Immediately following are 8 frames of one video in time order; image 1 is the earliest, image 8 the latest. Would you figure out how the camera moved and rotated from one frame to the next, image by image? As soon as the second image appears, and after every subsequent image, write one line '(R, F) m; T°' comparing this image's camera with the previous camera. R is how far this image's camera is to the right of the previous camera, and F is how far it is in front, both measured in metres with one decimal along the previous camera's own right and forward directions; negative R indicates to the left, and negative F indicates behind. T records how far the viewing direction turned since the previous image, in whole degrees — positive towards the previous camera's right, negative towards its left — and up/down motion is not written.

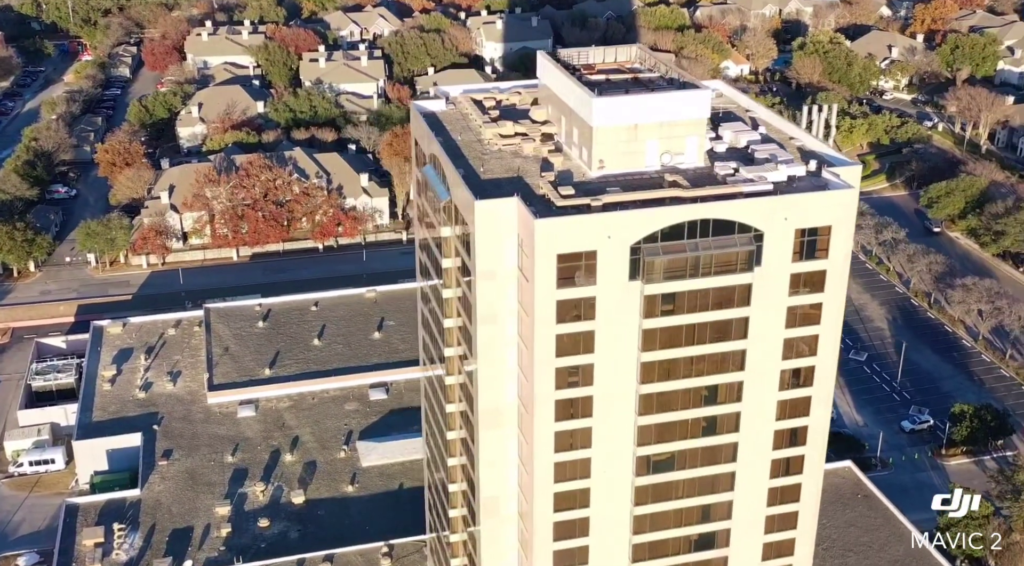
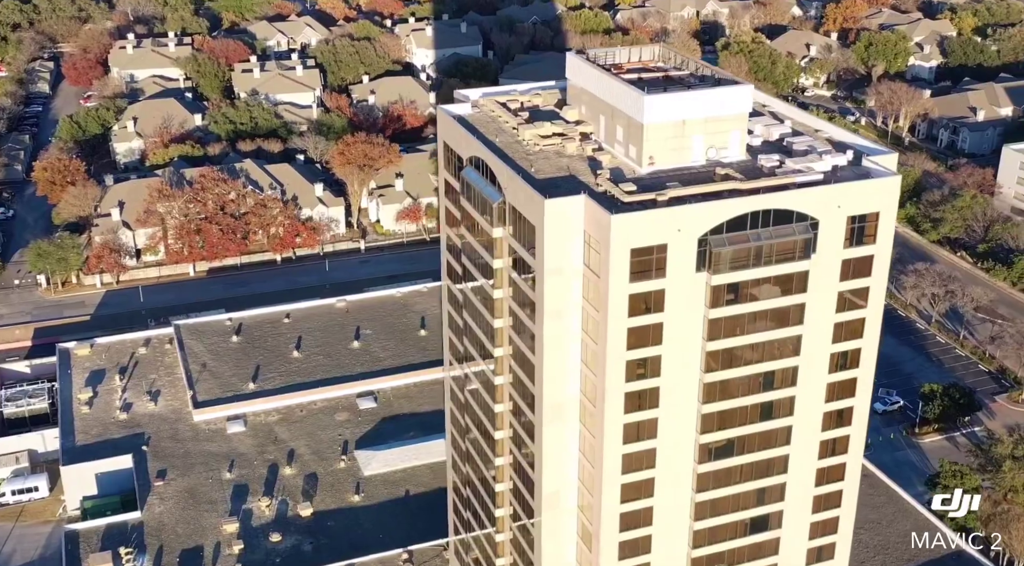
(-8.2, -0.2) m; +7°
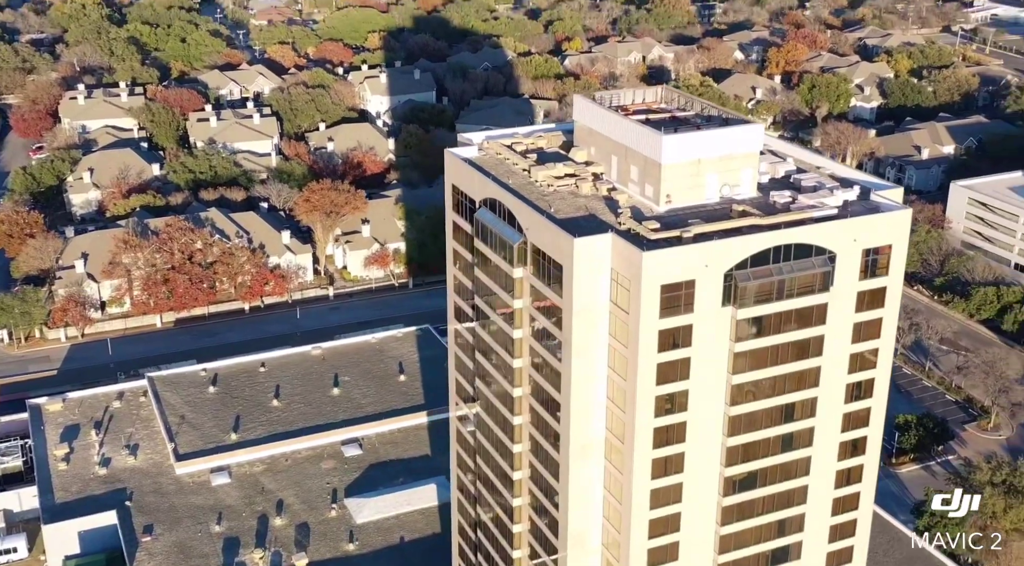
(-4.6, -0.1) m; +4°
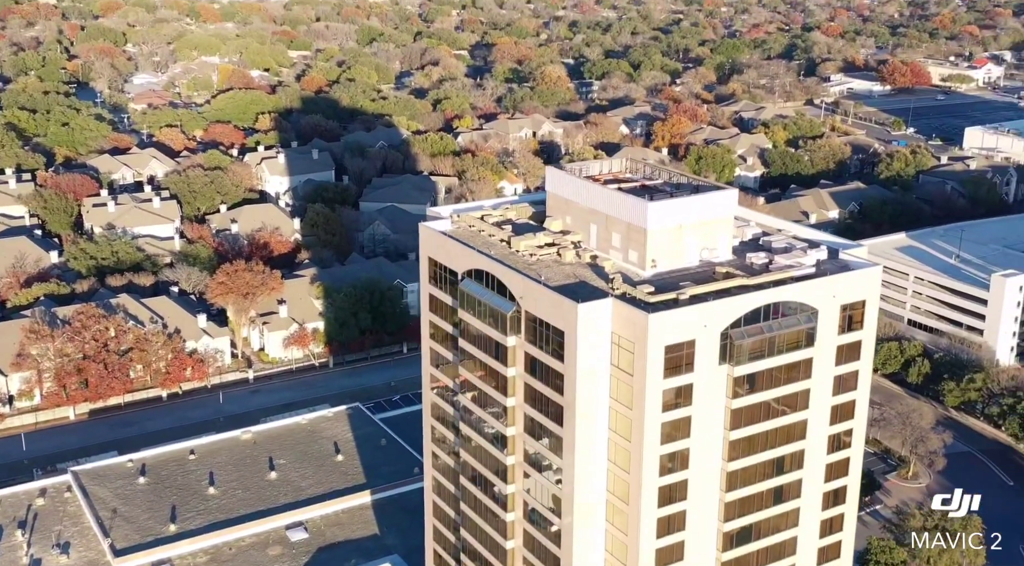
(-6.5, -0.1) m; +7°
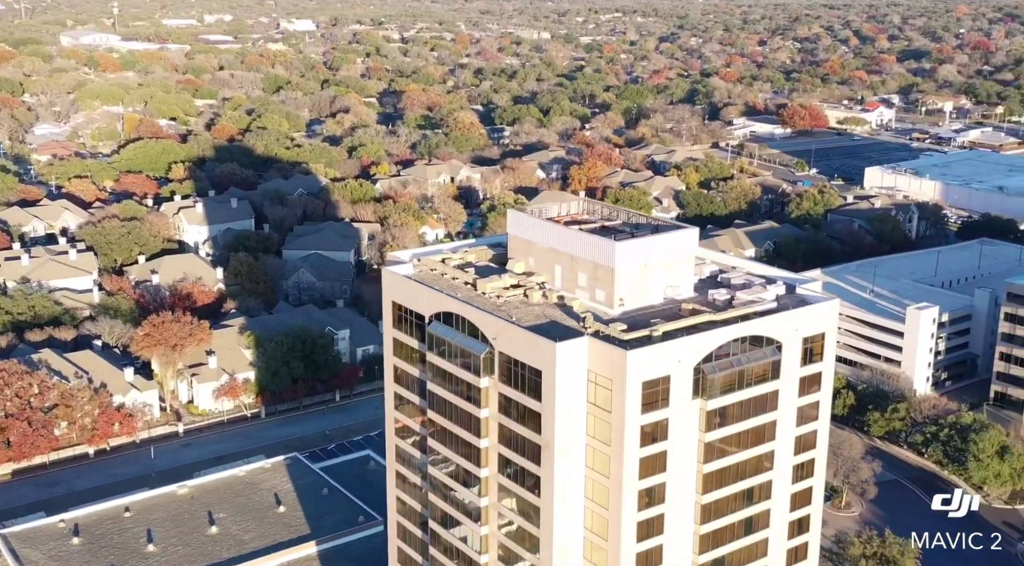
(-3.6, -0.2) m; +5°
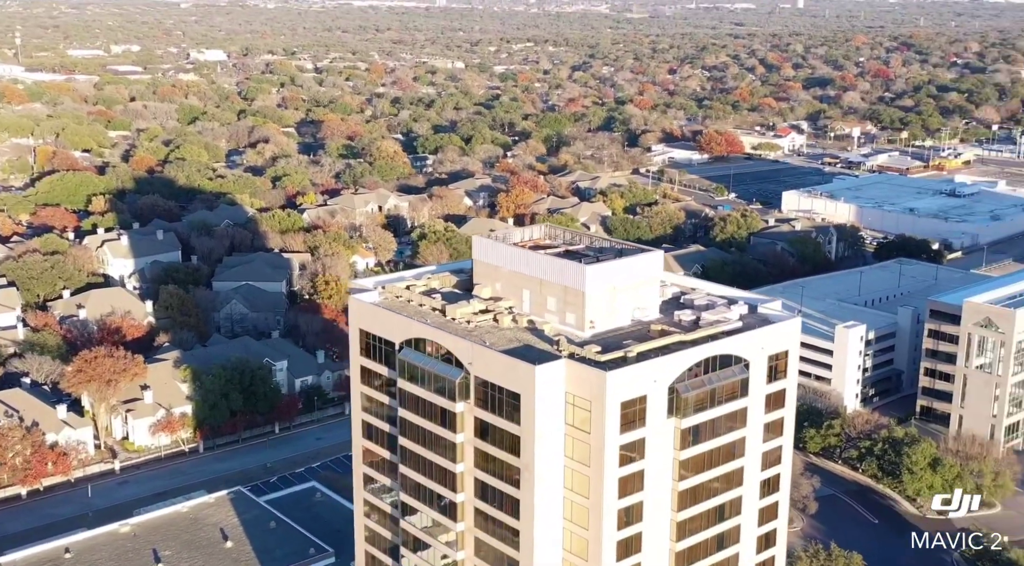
(-3.2, -0.3) m; +5°
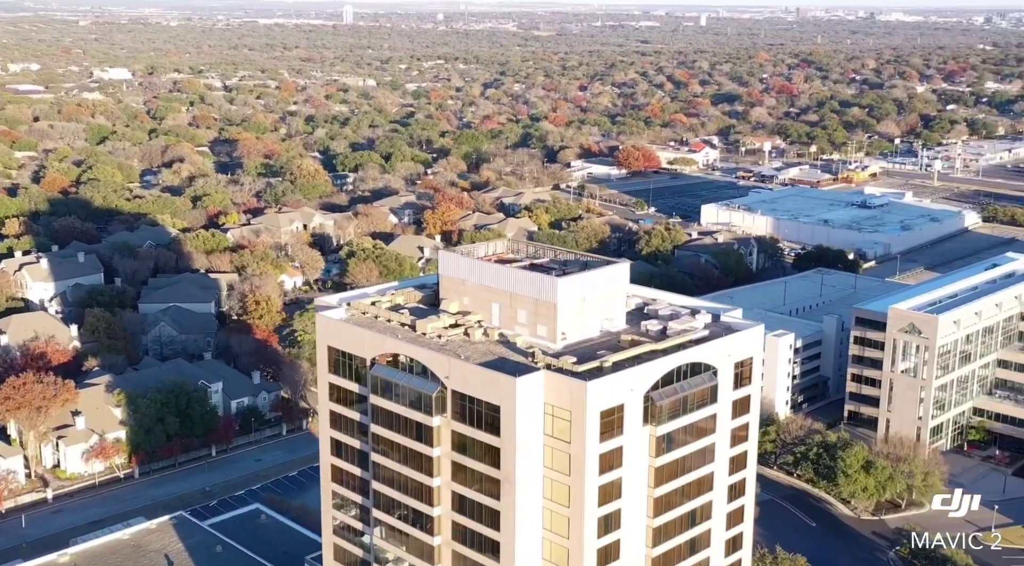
(-3.4, -0.1) m; +5°
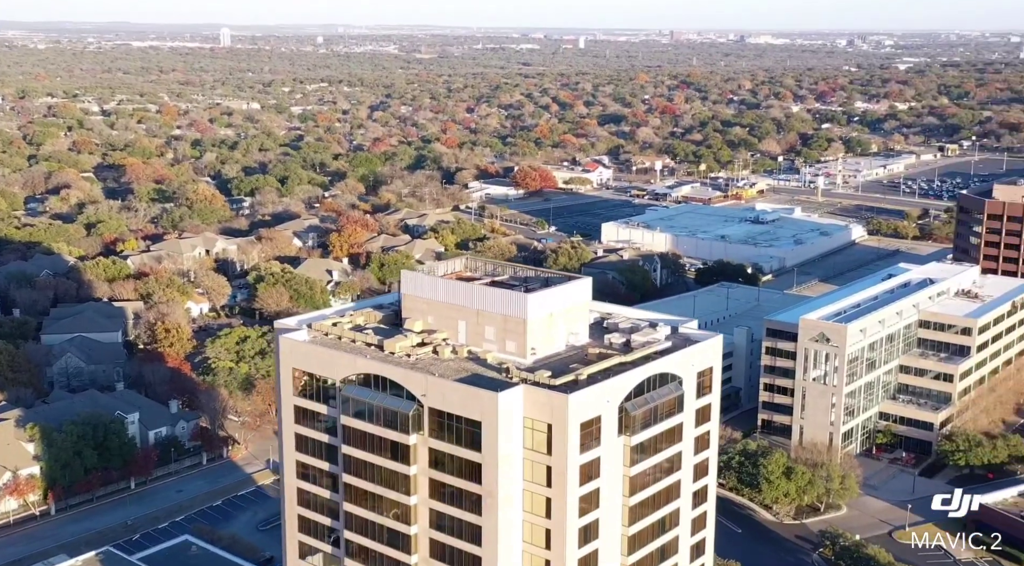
(-4.7, +0.2) m; +6°
